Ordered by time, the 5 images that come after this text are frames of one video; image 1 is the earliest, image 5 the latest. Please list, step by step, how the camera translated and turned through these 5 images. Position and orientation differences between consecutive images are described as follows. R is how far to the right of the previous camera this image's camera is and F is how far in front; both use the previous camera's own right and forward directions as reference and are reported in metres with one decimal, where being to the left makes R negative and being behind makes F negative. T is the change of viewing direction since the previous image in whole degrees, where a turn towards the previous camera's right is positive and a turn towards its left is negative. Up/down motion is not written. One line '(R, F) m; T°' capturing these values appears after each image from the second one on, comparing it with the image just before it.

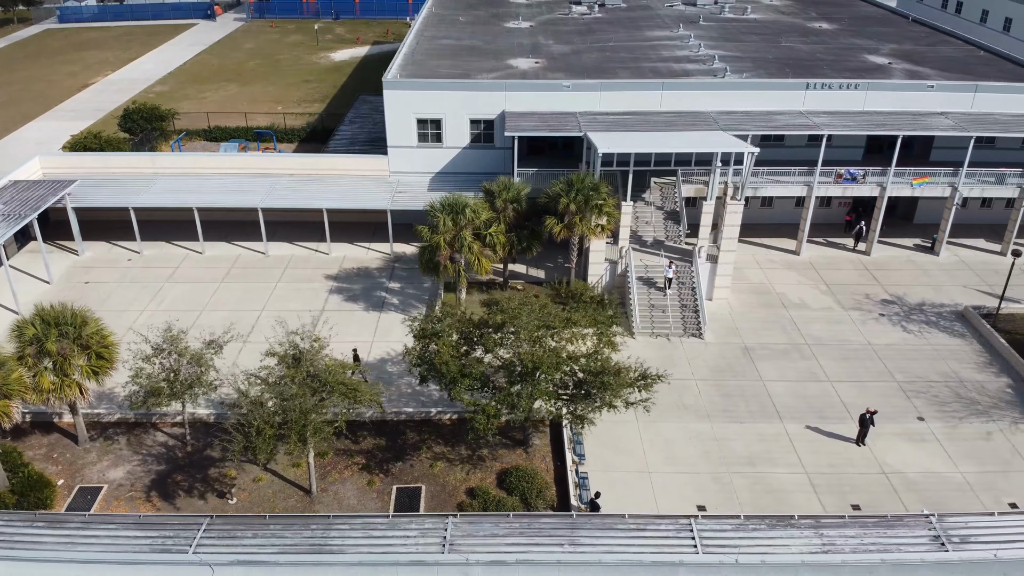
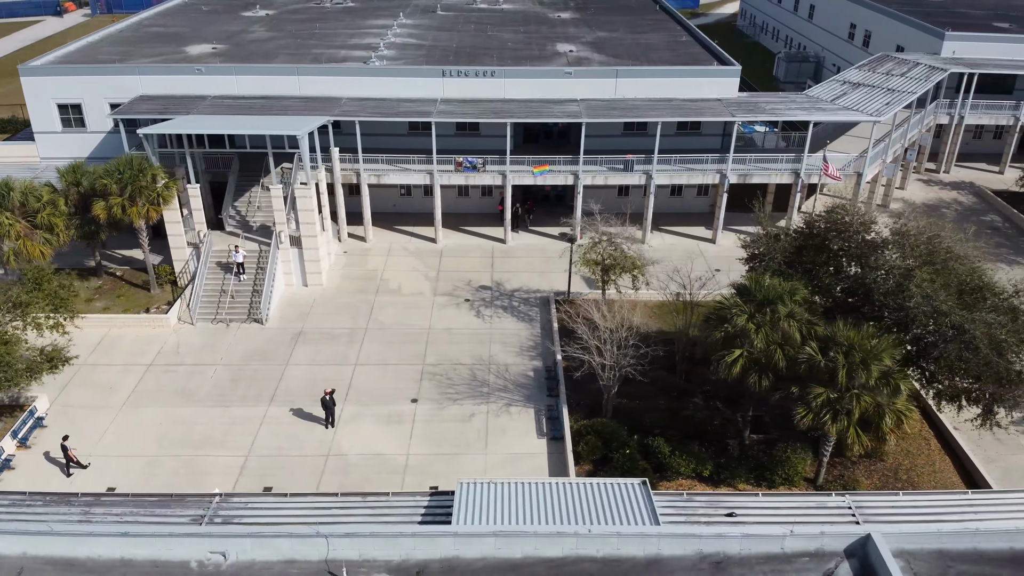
(+15.0, +0.5) m; -2°
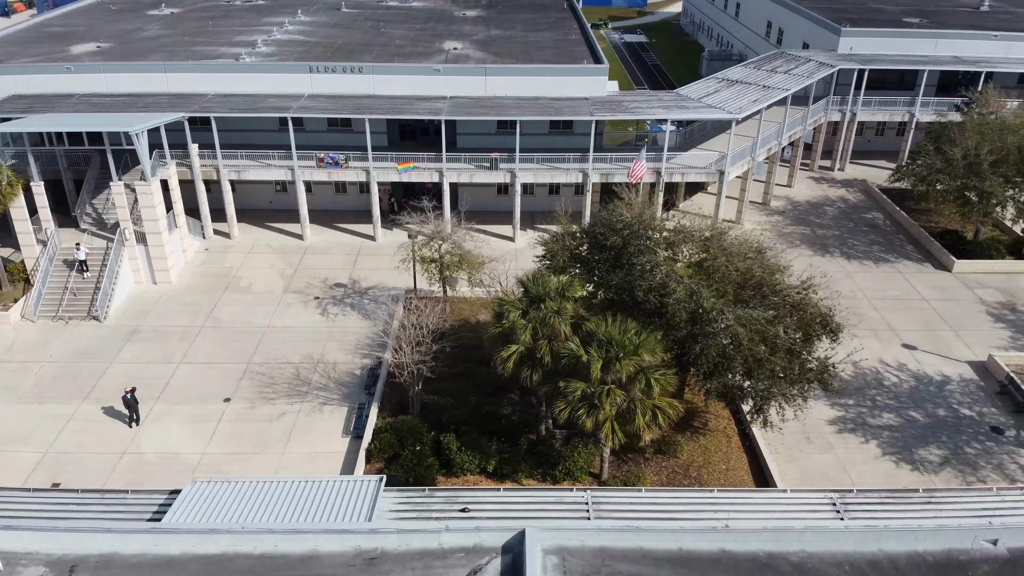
(+5.5, +0.2) m; -1°
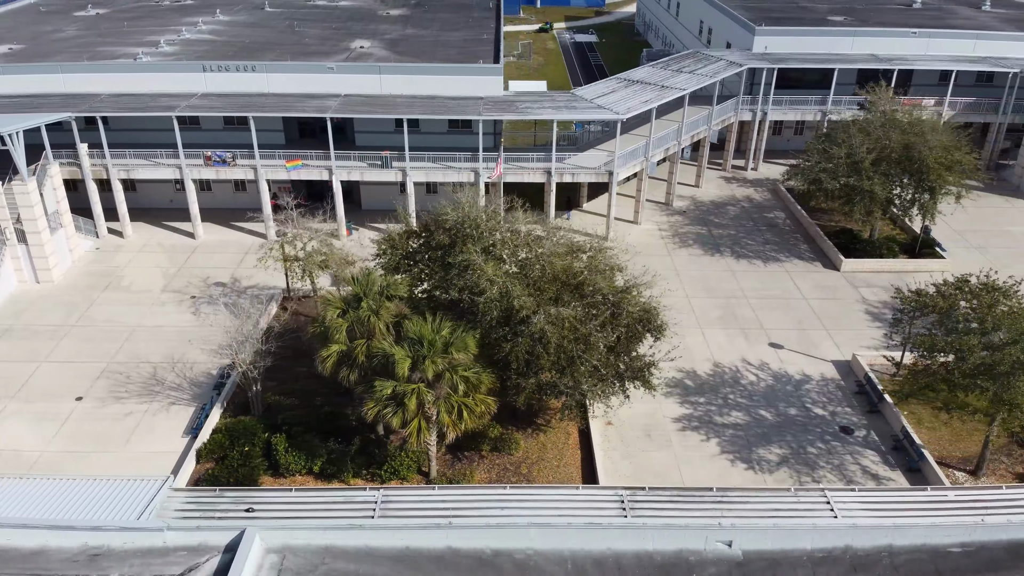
(+4.4, +0.1) m; -1°
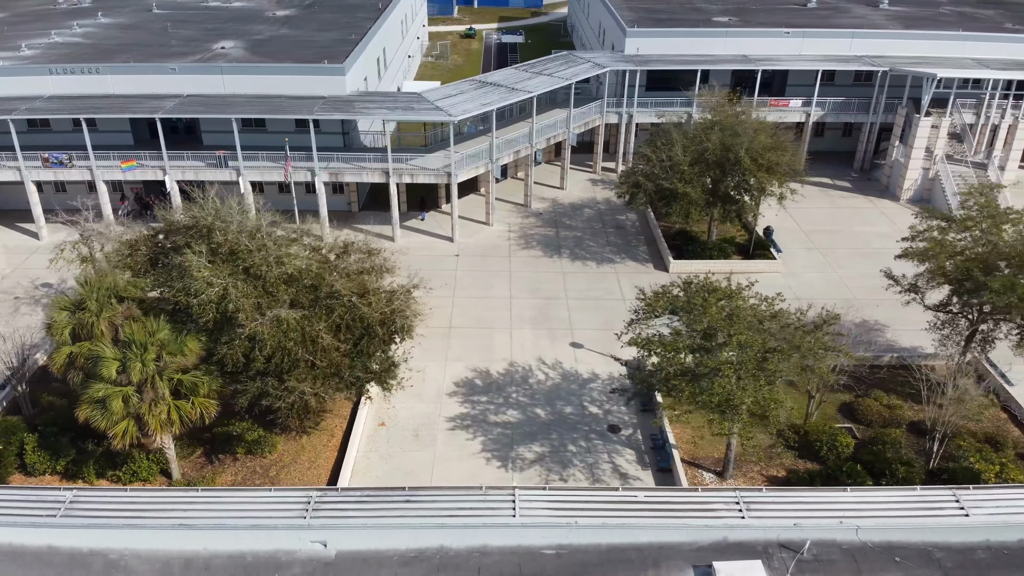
(+6.6, -0.1) m; -1°
